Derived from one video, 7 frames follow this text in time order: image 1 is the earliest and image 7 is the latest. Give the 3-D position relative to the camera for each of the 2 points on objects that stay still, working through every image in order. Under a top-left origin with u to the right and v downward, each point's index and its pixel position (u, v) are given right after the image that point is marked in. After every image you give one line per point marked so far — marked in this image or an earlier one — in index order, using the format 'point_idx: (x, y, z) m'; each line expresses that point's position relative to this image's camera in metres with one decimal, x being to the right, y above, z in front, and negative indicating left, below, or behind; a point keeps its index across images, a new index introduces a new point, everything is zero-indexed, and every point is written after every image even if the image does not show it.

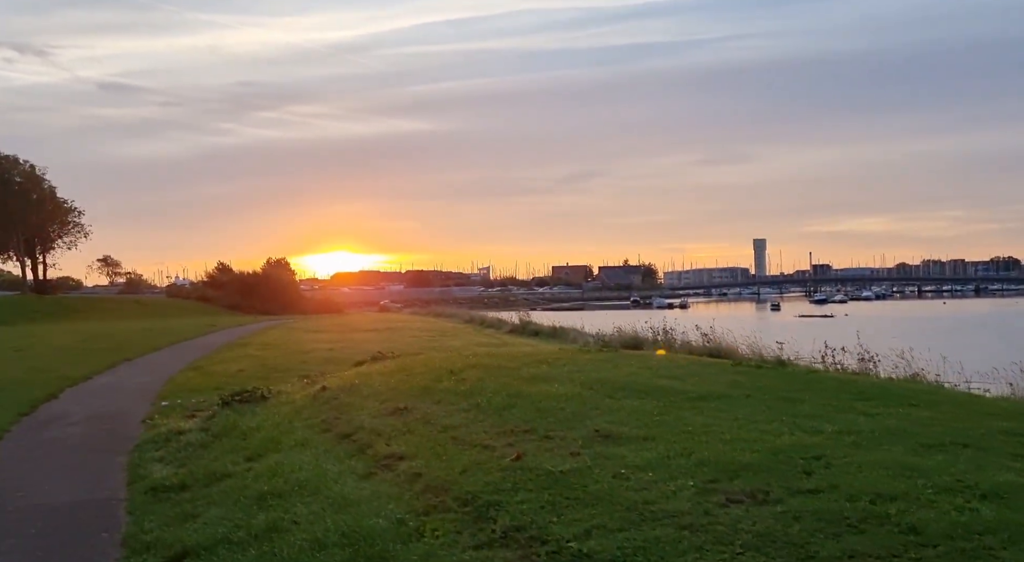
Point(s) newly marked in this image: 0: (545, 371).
0: (+0.5, -1.4, +12.9) m
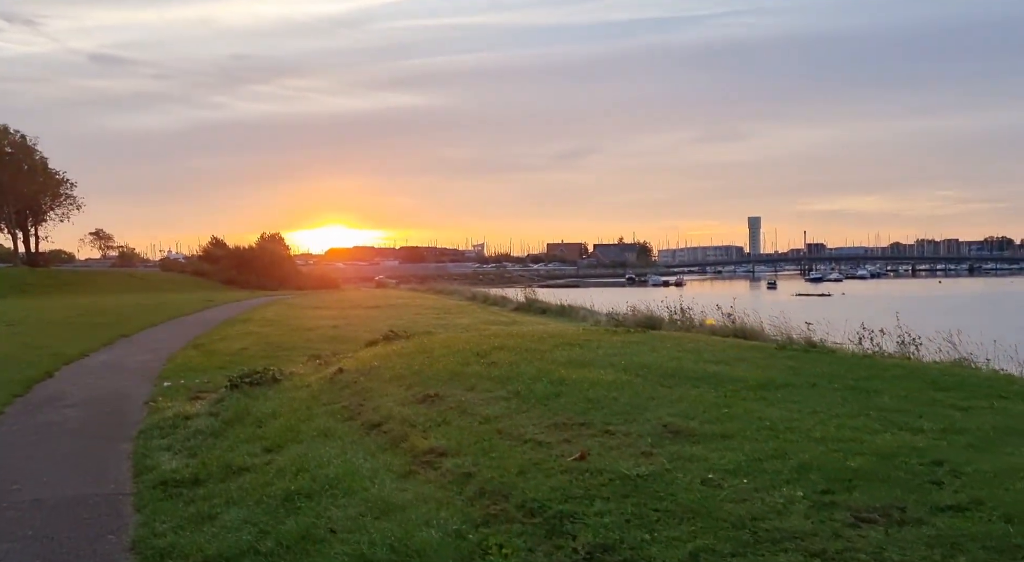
0: (+0.9, -1.0, +12.0) m
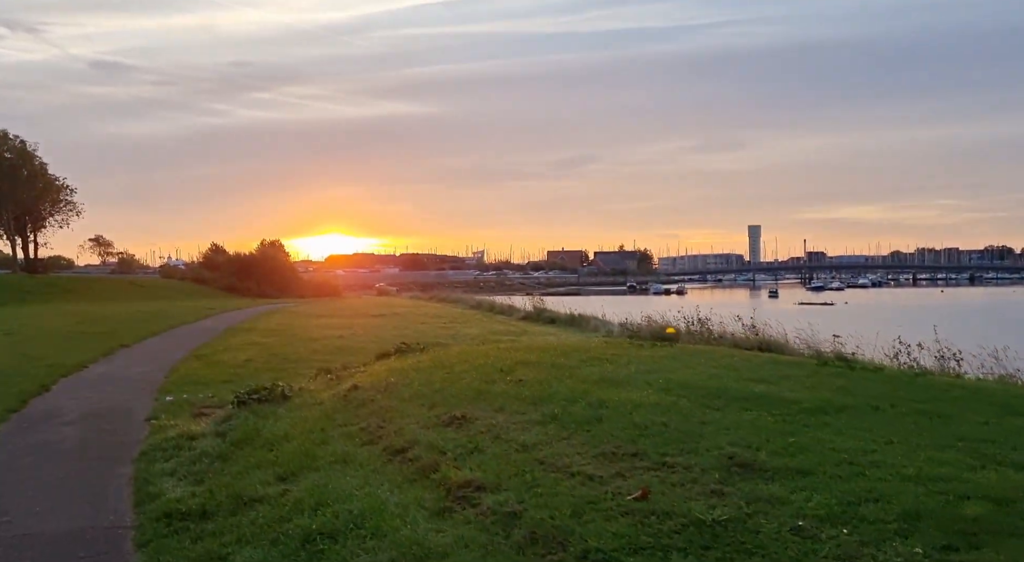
0: (+1.3, -1.2, +11.3) m
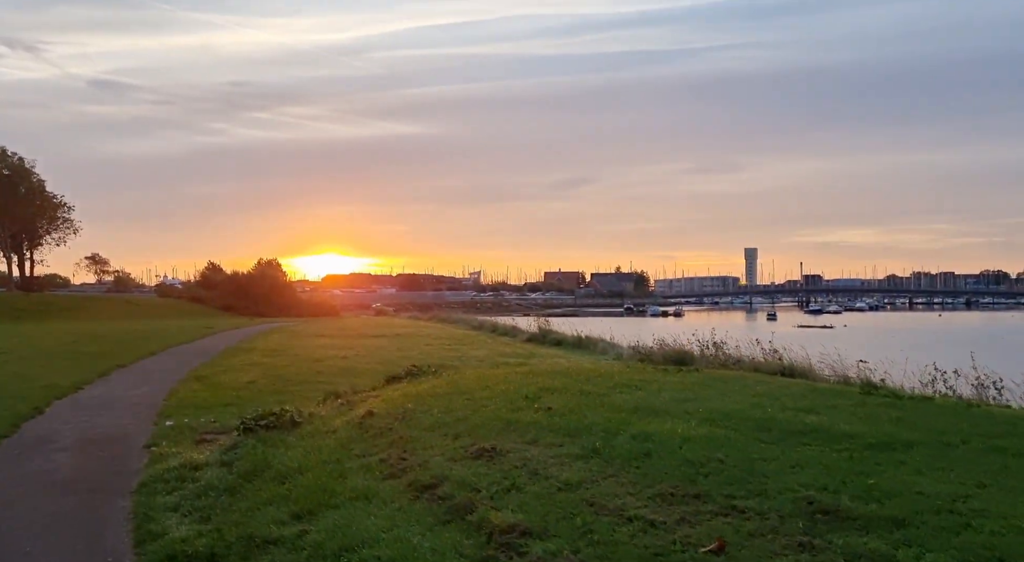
0: (+1.6, -1.5, +10.6) m
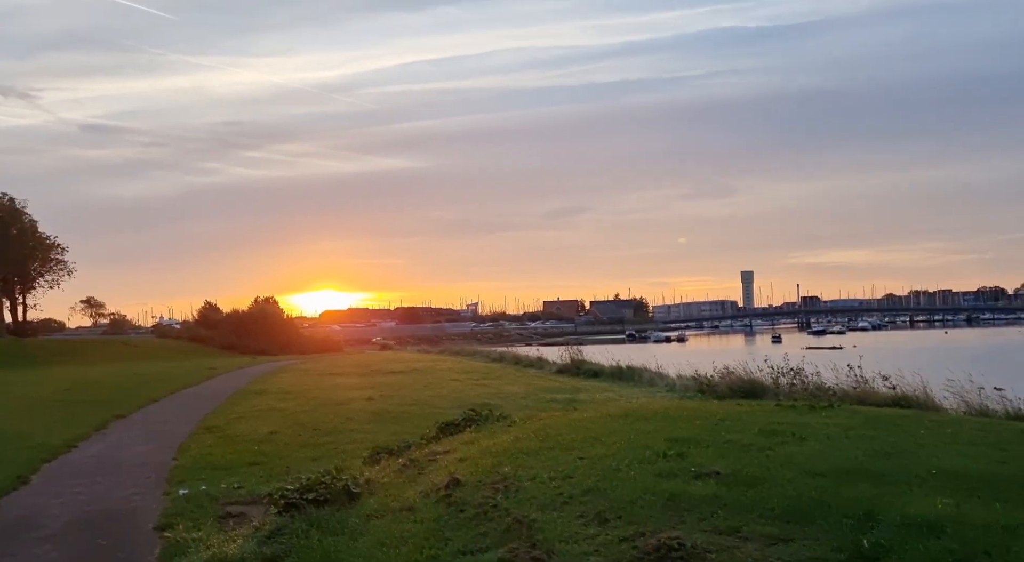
0: (+2.9, -1.6, +7.9) m
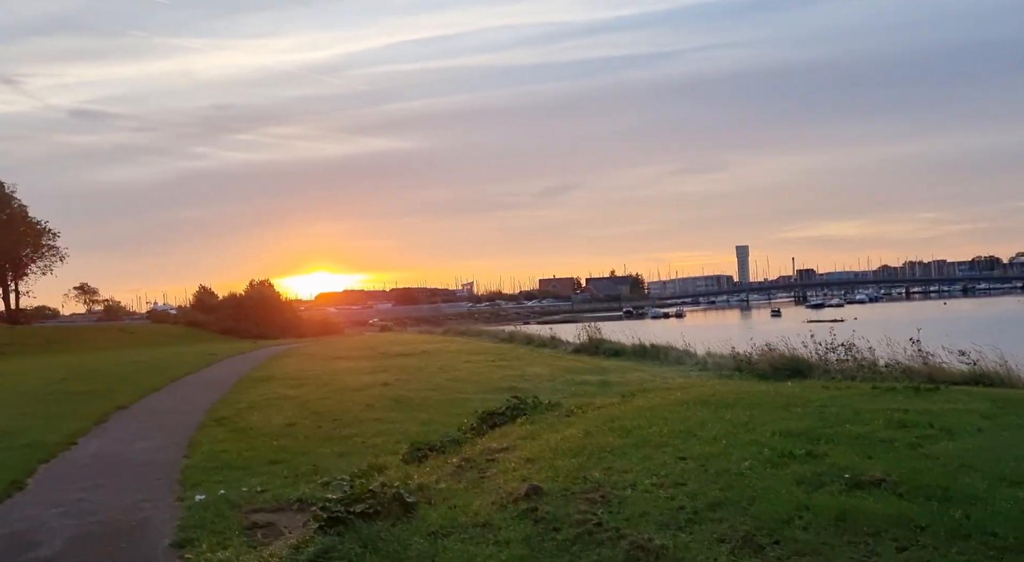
0: (+3.7, -1.3, +6.5) m
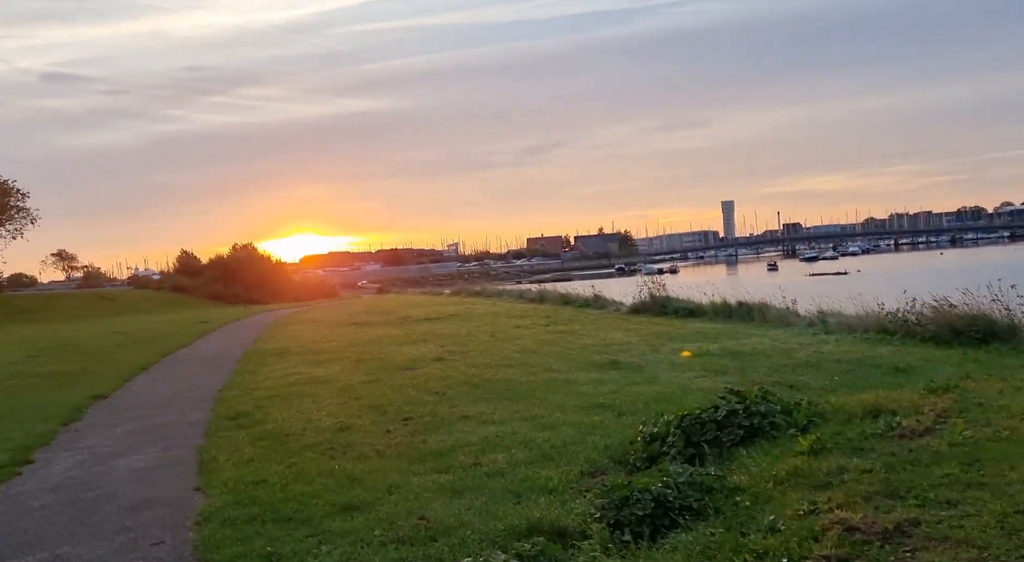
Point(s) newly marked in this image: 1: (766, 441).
0: (+5.8, -0.8, +1.7) m
1: (+2.1, -1.2, +7.0) m
